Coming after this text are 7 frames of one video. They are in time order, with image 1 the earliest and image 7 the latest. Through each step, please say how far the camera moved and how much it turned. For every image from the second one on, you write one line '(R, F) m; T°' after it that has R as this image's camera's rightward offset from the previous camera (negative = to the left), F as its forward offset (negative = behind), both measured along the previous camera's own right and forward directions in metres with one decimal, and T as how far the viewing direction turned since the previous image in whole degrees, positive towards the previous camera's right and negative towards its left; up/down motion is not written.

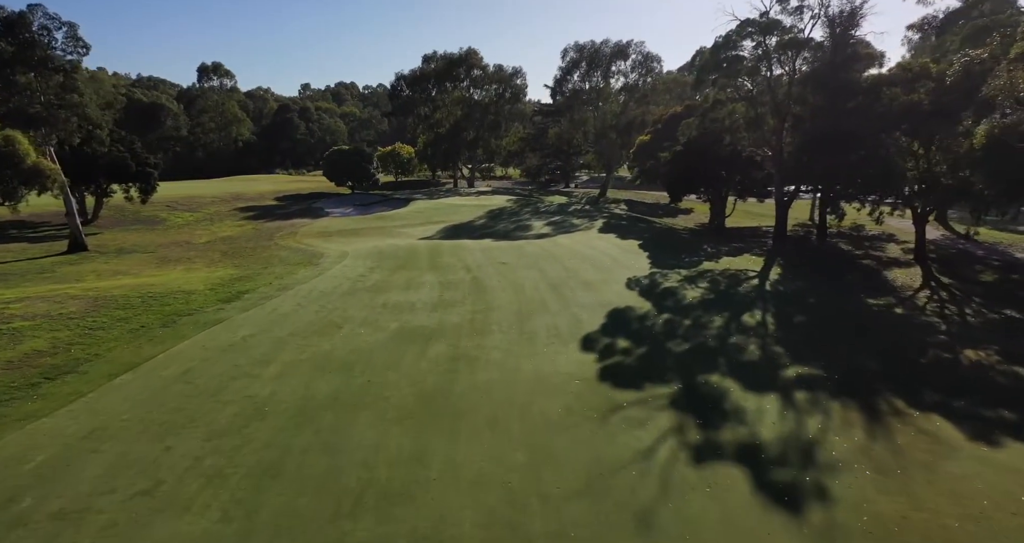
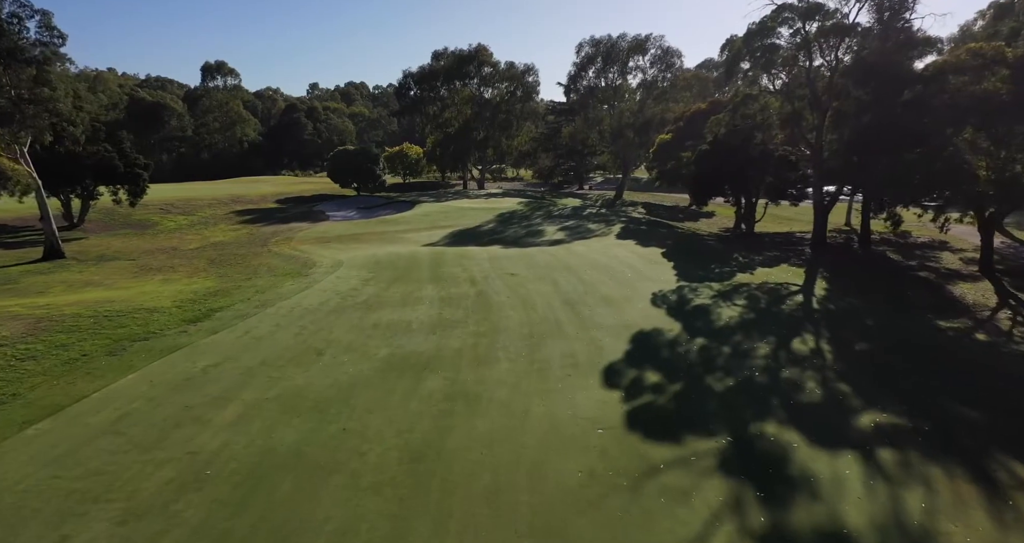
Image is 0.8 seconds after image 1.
(+0.1, +1.8) m; -1°
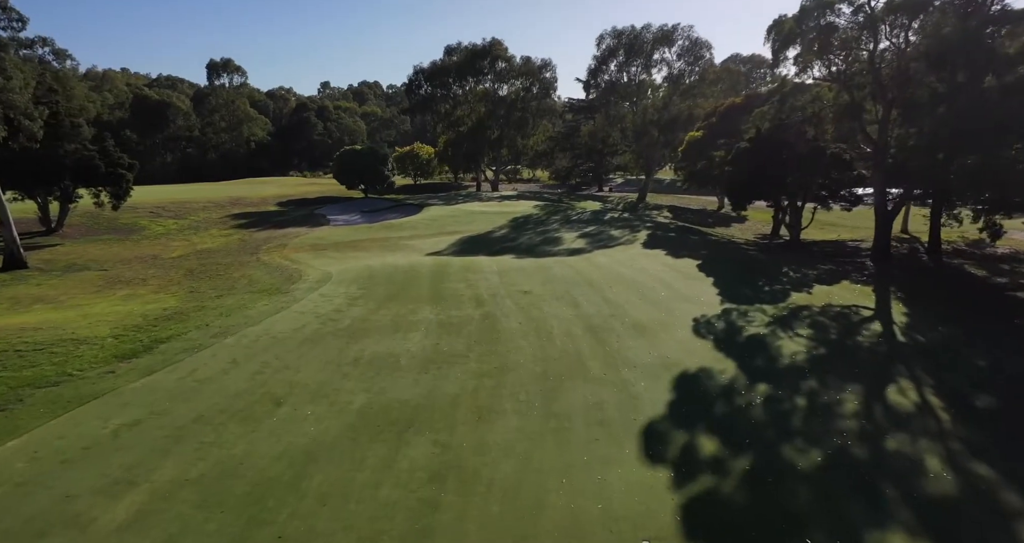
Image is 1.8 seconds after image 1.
(+0.1, +2.4) m; -2°
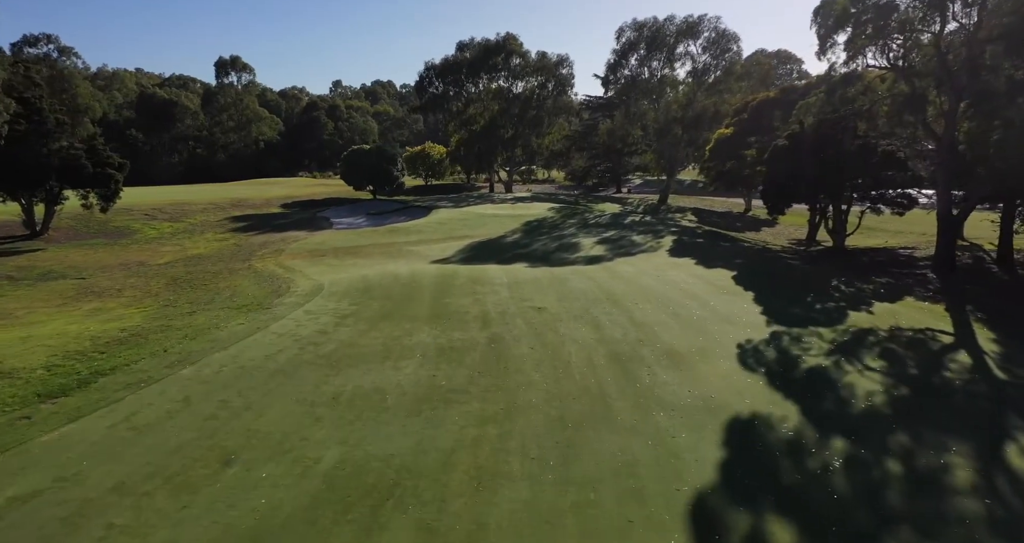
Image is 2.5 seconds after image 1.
(+0.1, +1.8) m; -2°
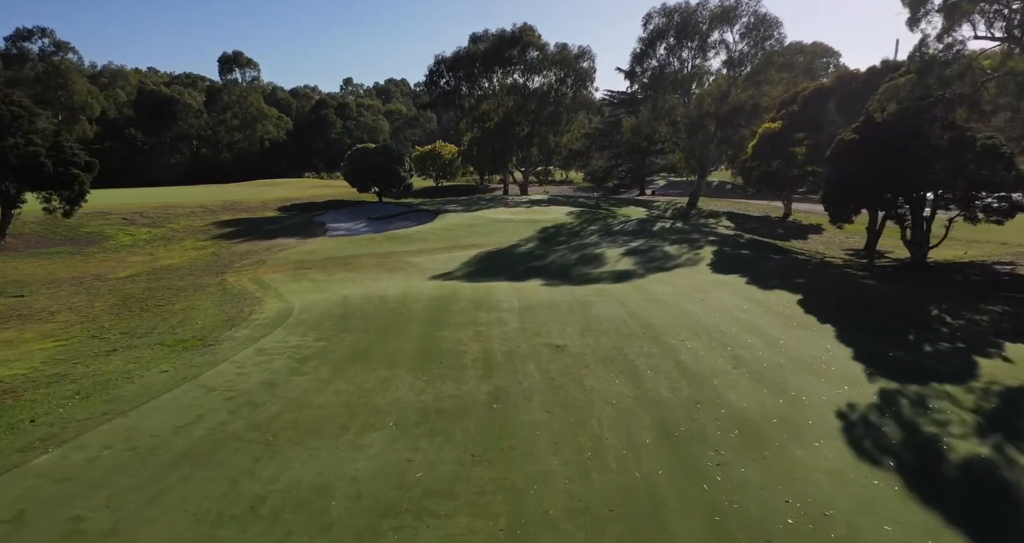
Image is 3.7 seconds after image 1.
(+0.1, +2.8) m; -2°
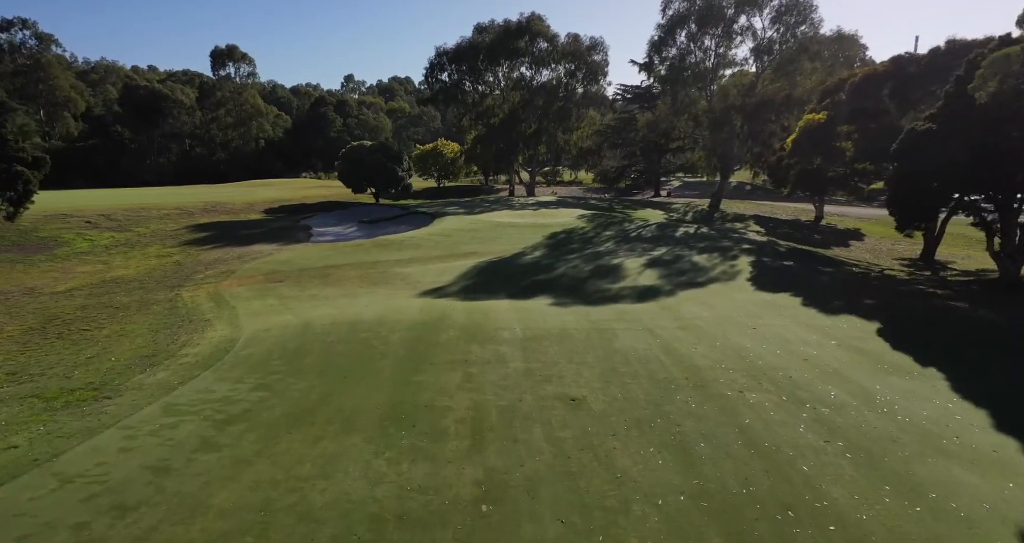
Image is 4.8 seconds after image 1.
(+0.1, +2.5) m; -1°
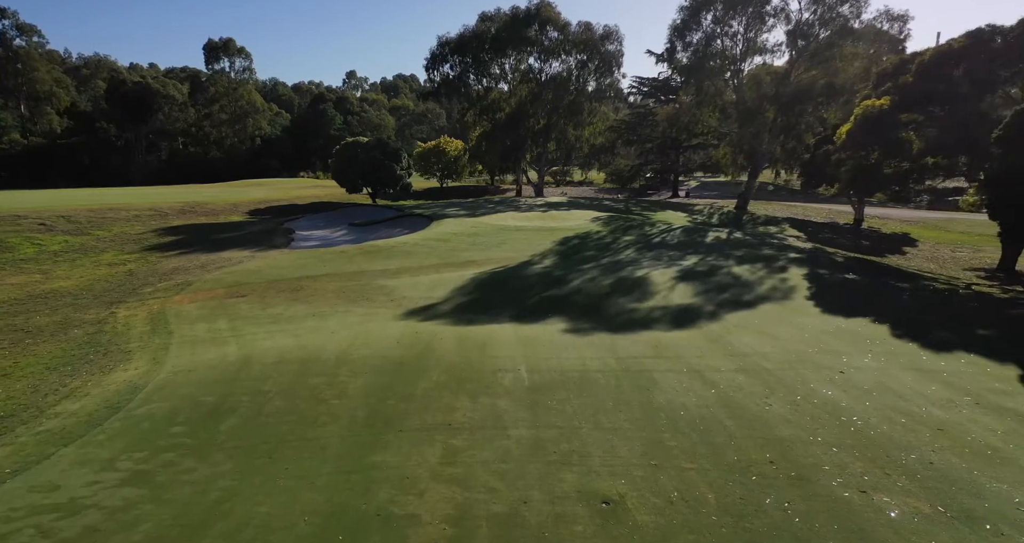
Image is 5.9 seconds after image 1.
(+0.1, +2.6) m; -1°
